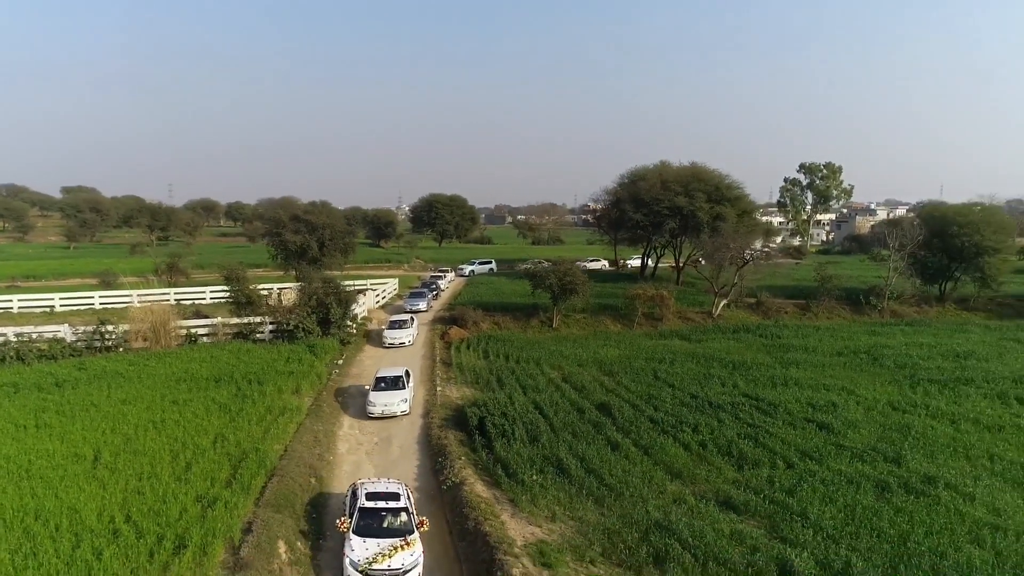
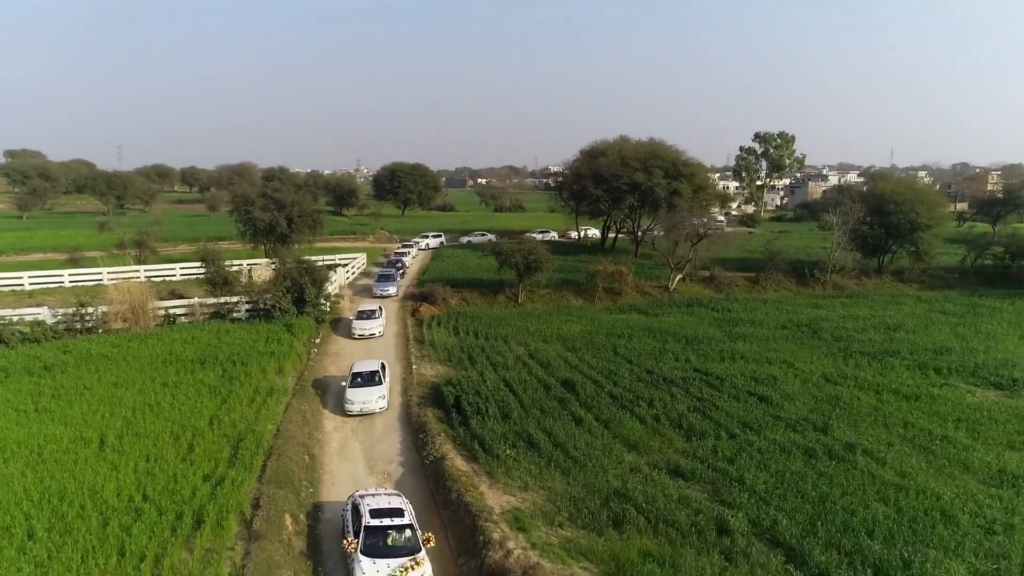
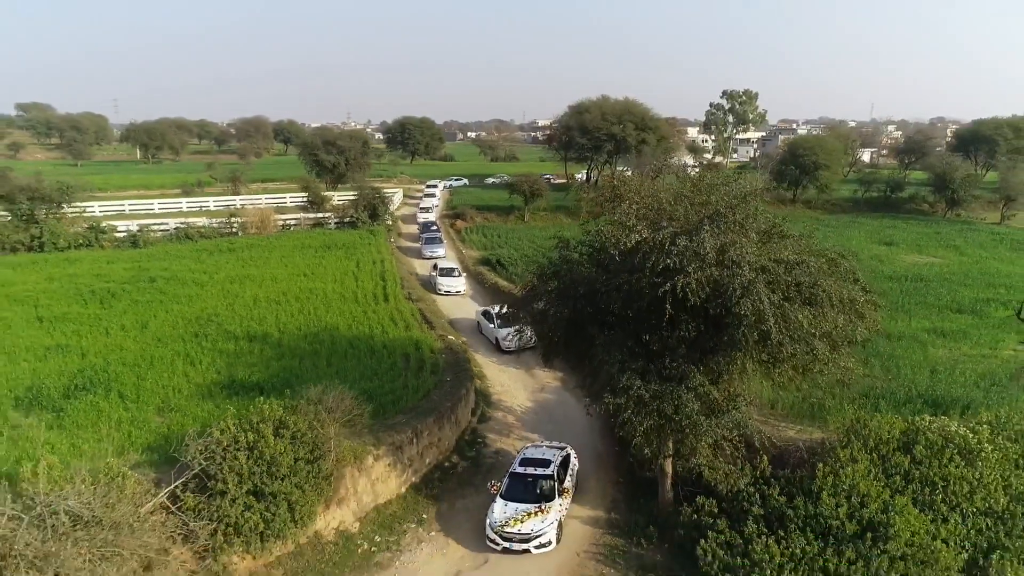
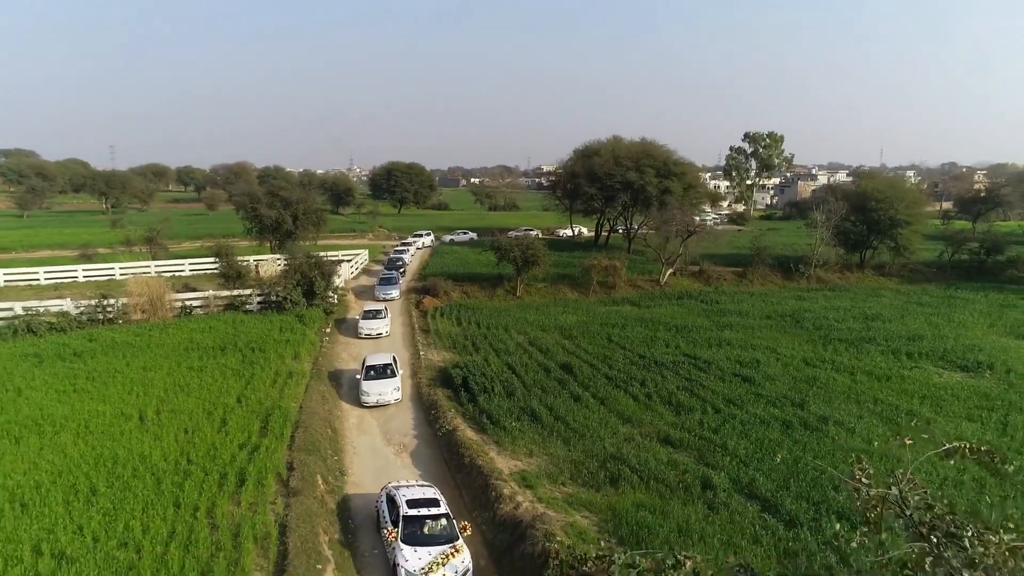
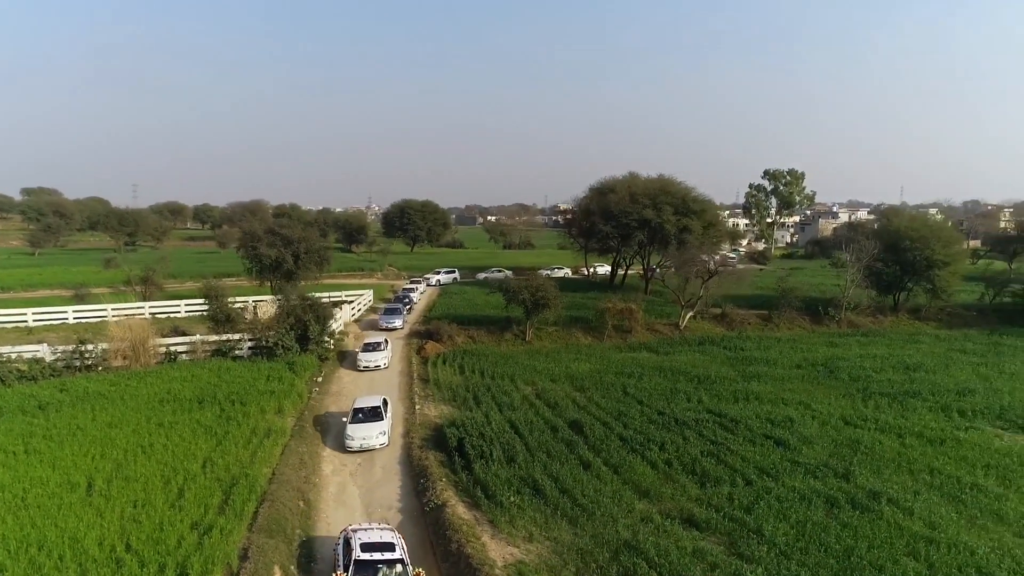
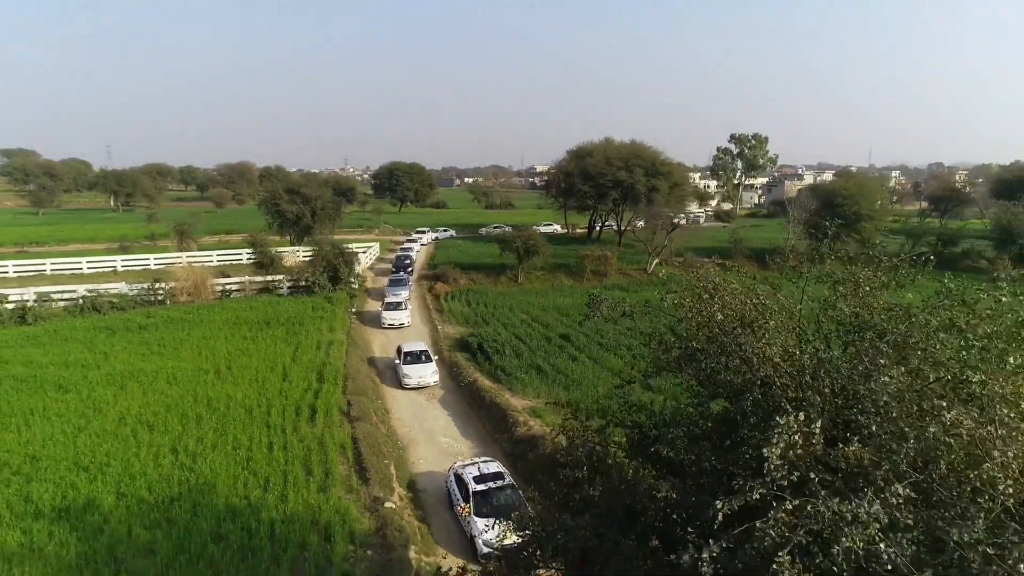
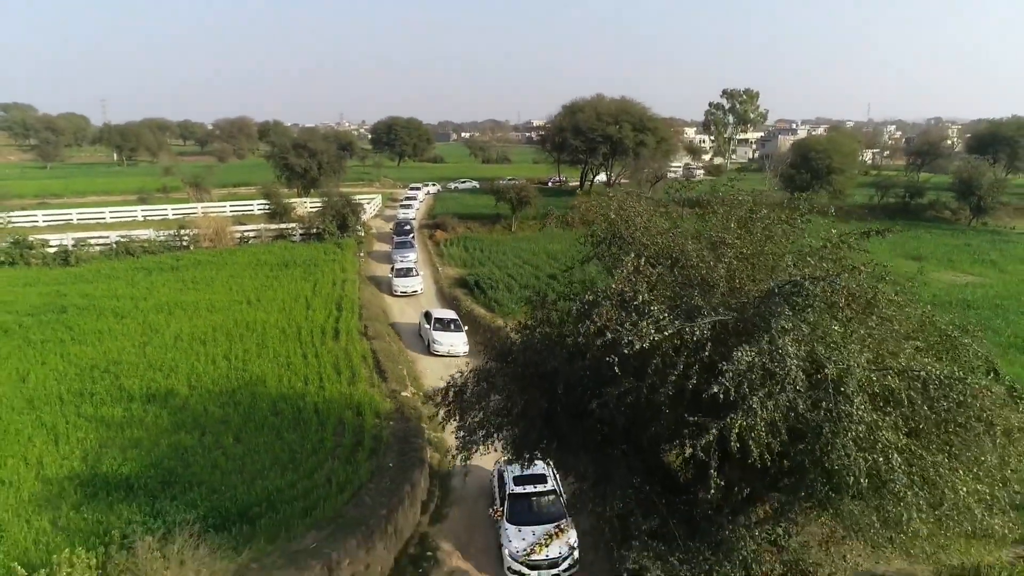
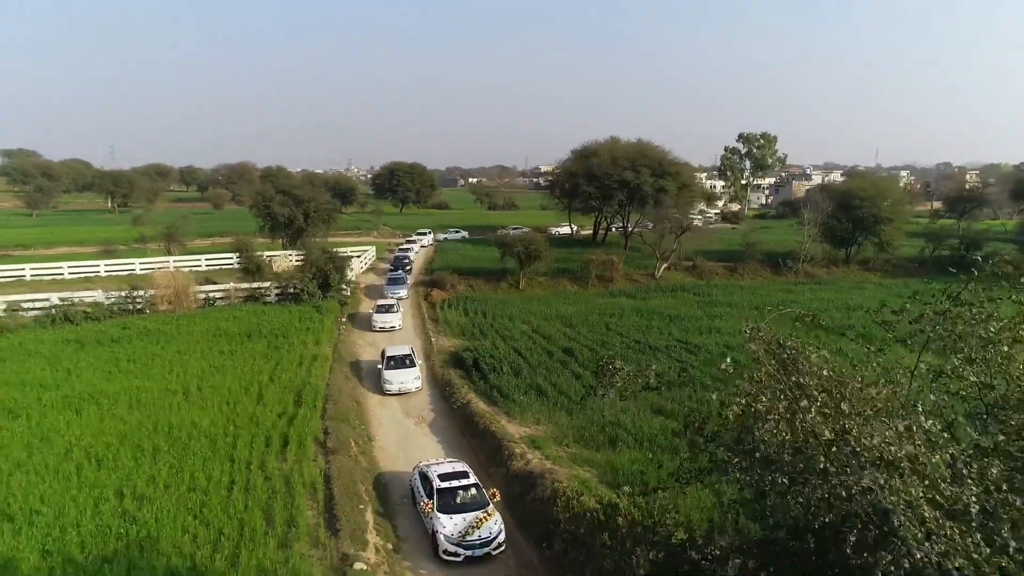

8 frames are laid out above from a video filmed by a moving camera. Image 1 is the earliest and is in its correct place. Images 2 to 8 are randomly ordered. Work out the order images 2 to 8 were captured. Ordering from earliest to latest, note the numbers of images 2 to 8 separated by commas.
5, 2, 4, 8, 6, 7, 3
